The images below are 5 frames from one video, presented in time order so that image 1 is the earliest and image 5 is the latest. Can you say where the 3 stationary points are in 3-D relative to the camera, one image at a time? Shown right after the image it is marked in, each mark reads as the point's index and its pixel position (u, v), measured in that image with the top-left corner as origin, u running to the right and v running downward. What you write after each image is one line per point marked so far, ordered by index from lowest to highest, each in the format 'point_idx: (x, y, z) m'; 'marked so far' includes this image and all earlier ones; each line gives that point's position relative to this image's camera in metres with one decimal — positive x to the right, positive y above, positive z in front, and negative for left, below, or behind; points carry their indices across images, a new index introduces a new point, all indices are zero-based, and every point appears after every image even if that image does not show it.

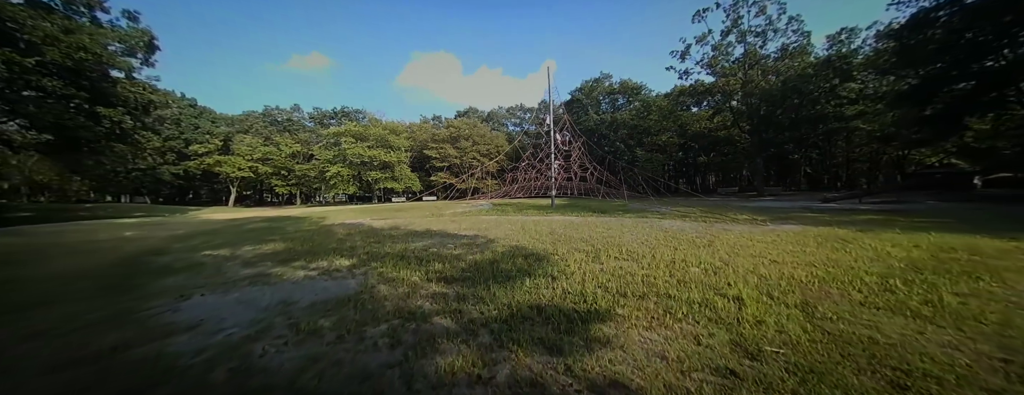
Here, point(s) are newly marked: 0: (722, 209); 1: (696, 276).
0: (+8.3, -0.4, +10.9) m
1: (+2.1, -0.9, +3.1) m
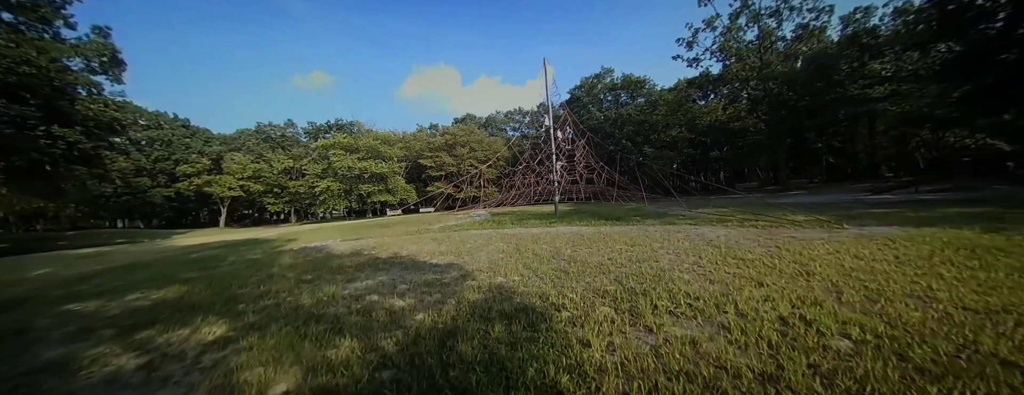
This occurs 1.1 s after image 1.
0: (+8.2, -0.3, +9.1) m
1: (+1.9, -0.9, +1.4) m
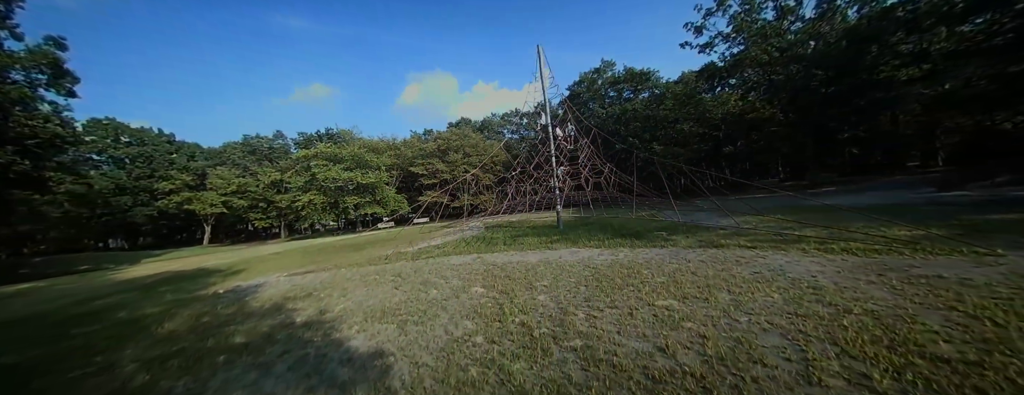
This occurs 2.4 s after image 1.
0: (+8.0, -0.4, +7.2) m
1: (+1.6, -1.1, -0.4) m
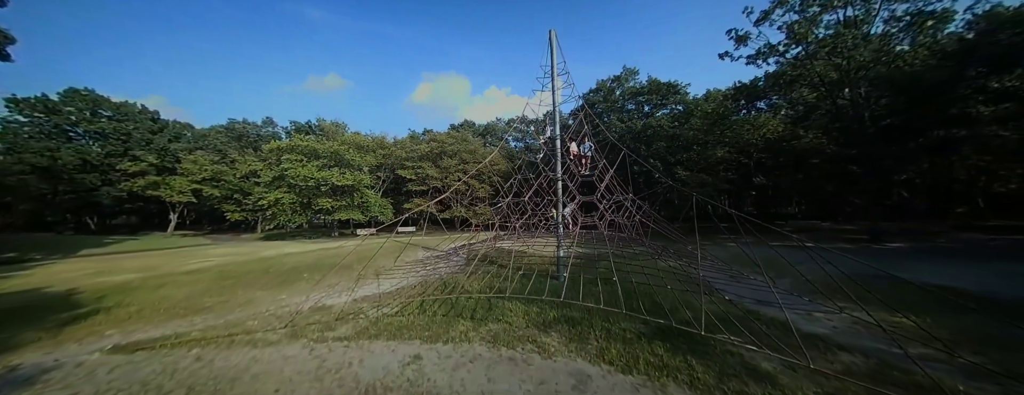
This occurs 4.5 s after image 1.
0: (+7.5, -2.0, +4.5) m
1: (+1.0, -2.0, -3.1) m
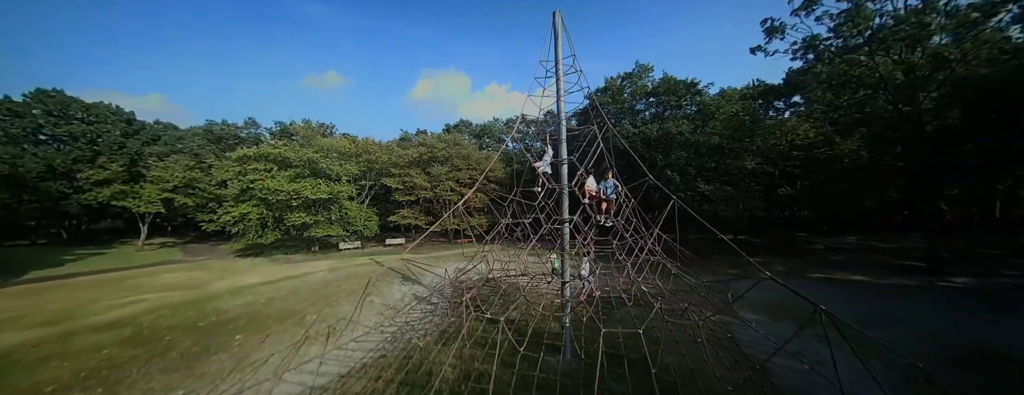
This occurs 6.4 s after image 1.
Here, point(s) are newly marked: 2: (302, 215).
0: (+7.3, -2.9, +2.6) m
1: (+0.8, -3.0, -4.9) m
2: (-12.0, -1.0, +16.1) m
